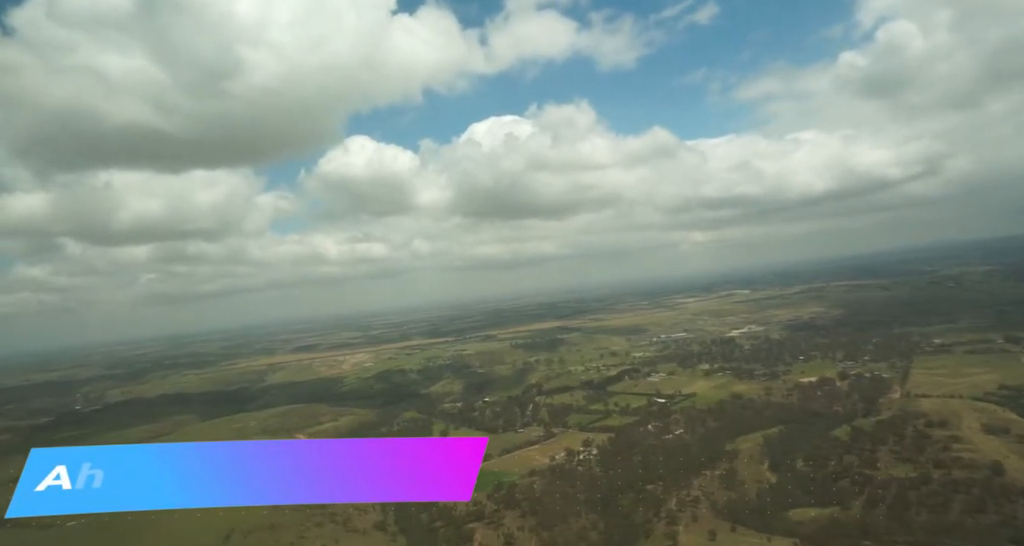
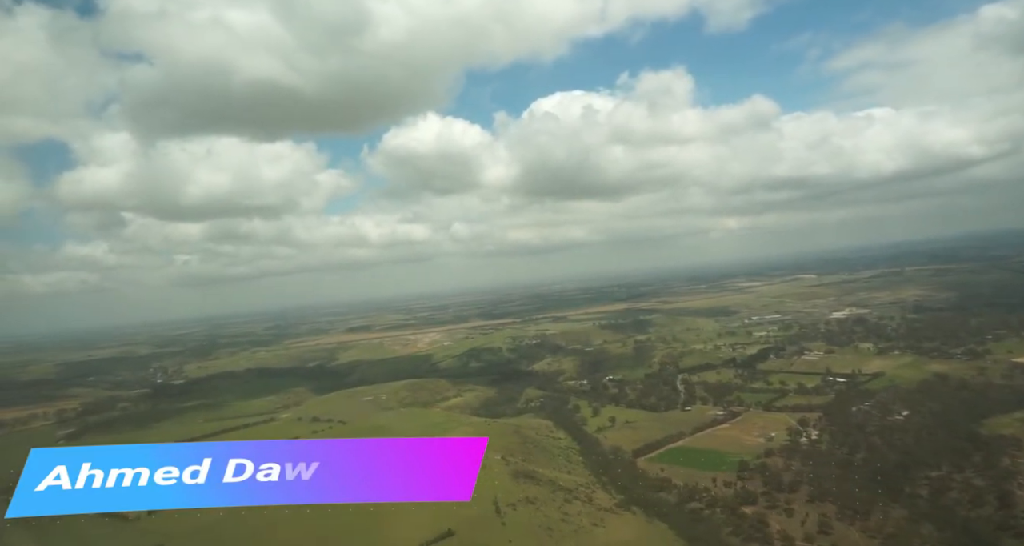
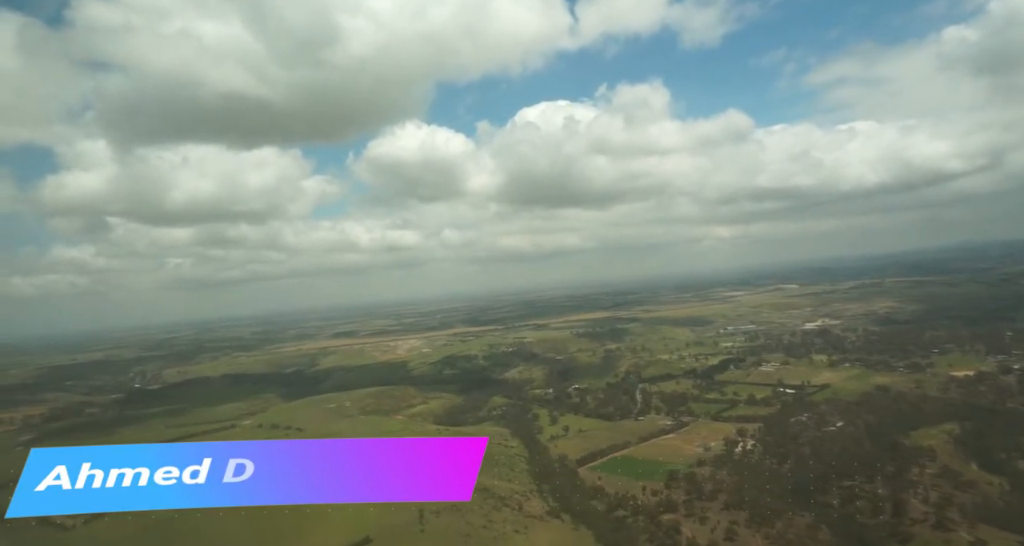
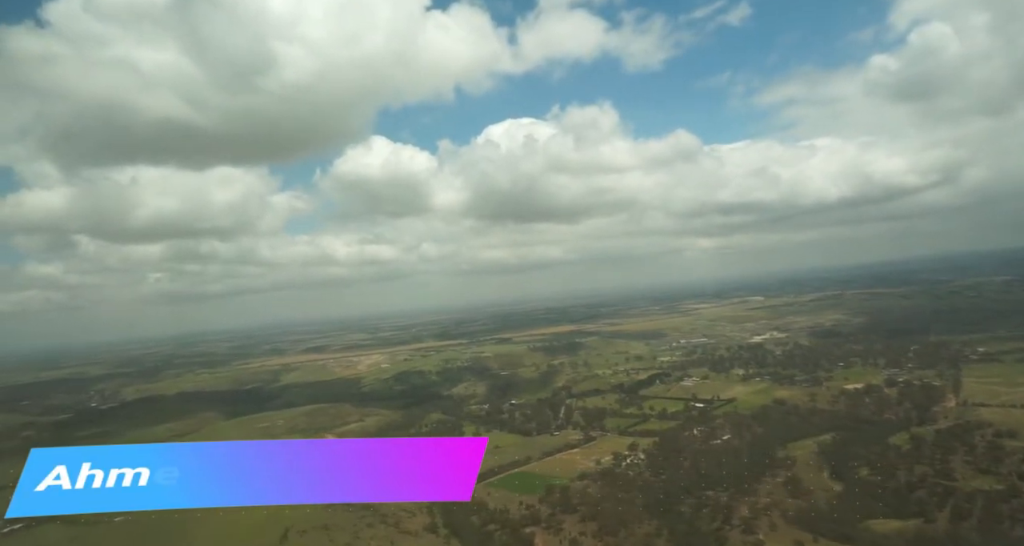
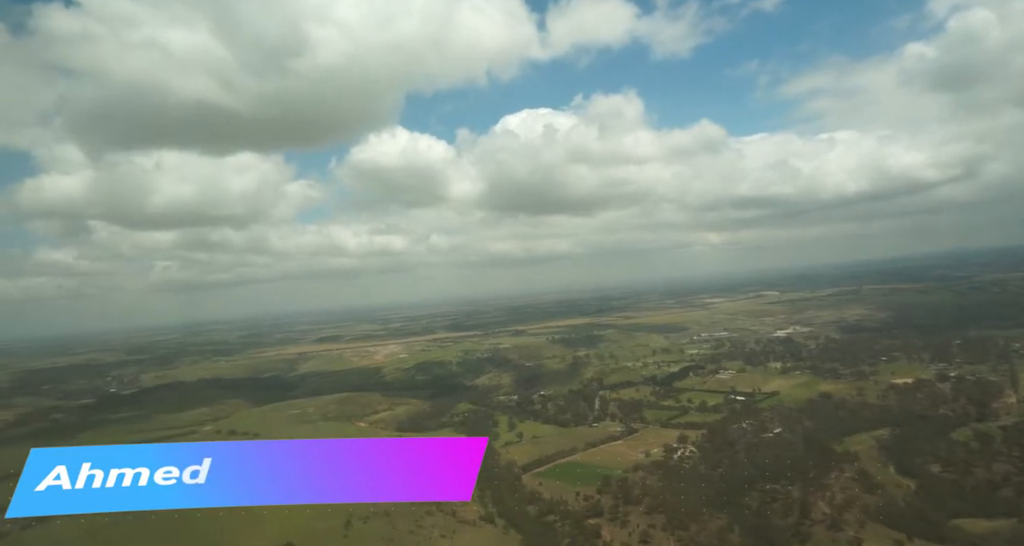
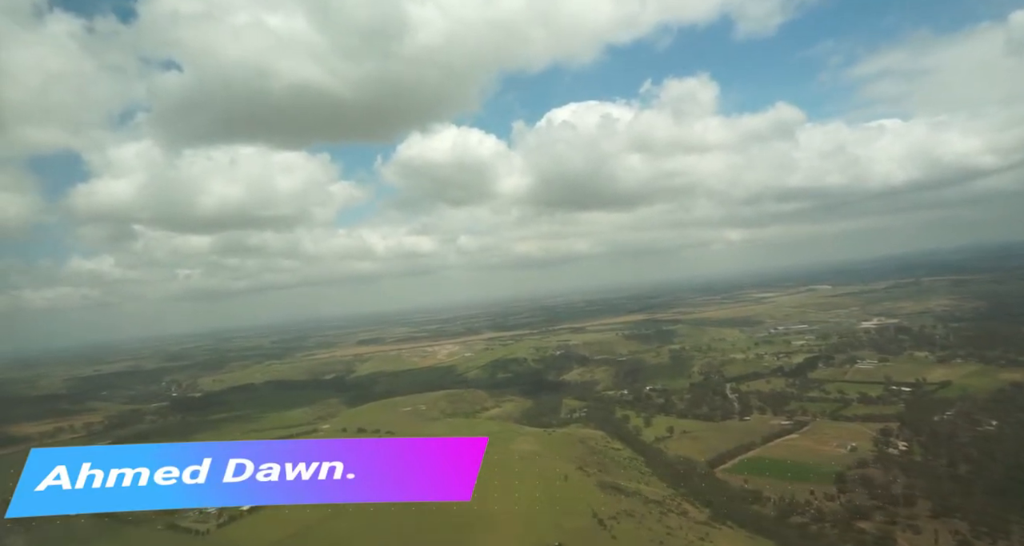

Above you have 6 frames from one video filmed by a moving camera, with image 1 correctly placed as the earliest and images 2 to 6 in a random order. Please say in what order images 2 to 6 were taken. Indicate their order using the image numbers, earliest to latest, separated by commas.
4, 5, 3, 2, 6
